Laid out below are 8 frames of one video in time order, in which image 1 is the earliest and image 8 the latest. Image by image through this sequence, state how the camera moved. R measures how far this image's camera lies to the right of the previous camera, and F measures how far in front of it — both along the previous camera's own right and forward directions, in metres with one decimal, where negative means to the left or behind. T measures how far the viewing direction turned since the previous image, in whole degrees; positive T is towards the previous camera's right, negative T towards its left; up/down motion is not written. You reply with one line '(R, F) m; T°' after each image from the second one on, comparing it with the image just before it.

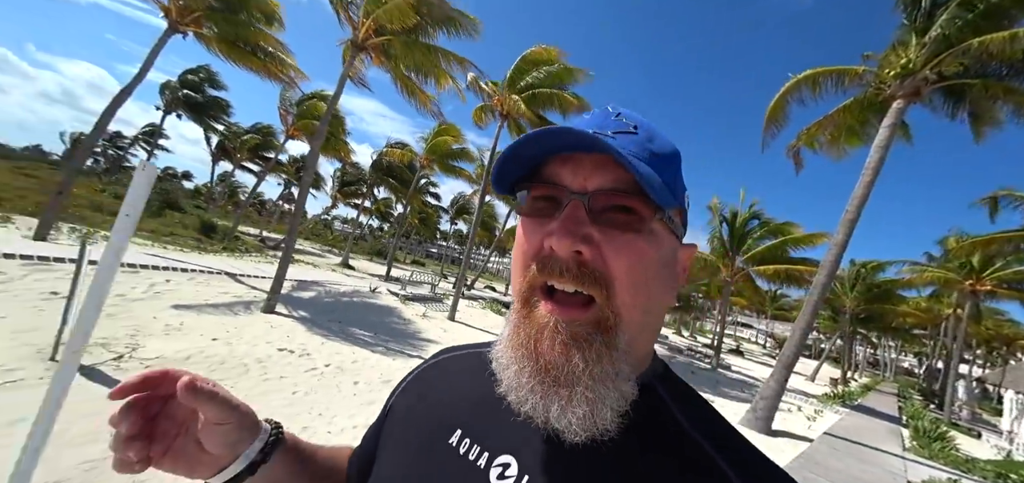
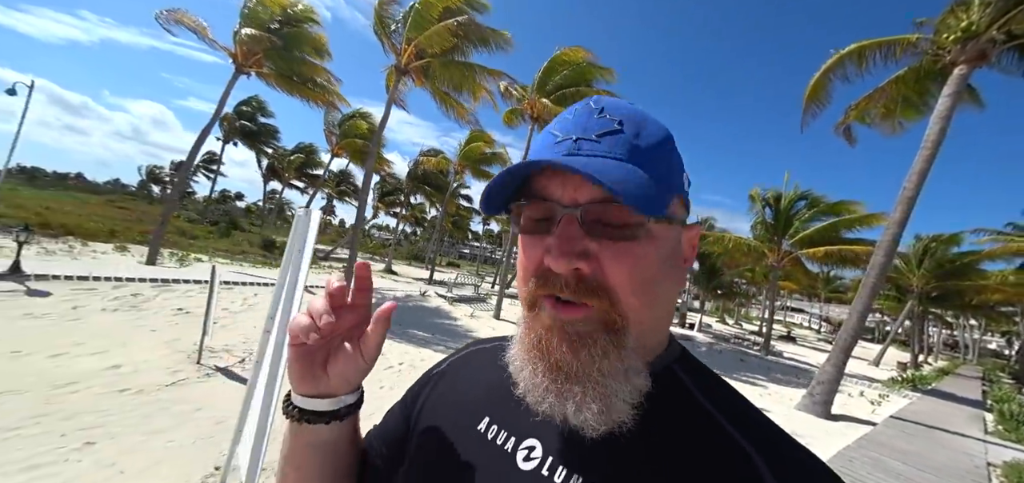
(-0.2, -0.5) m; -5°
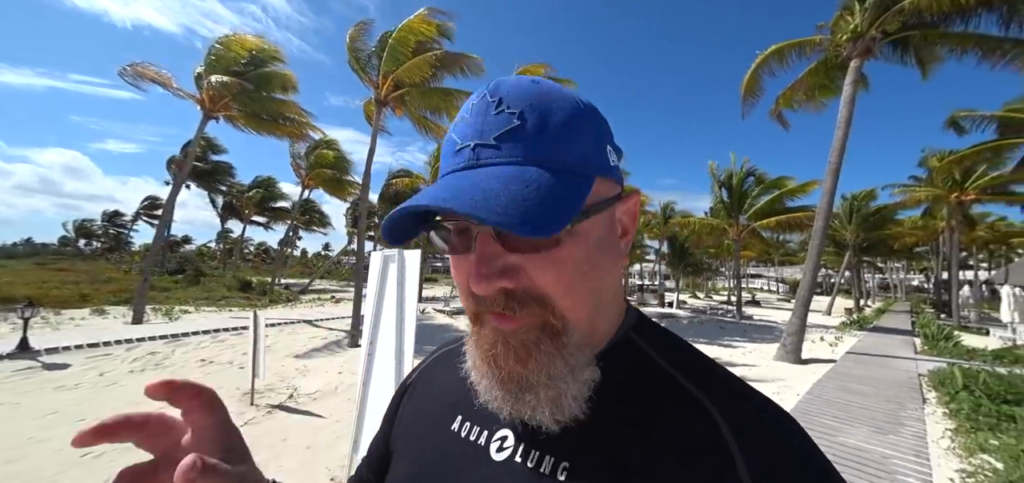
(-0.8, -0.8) m; +5°
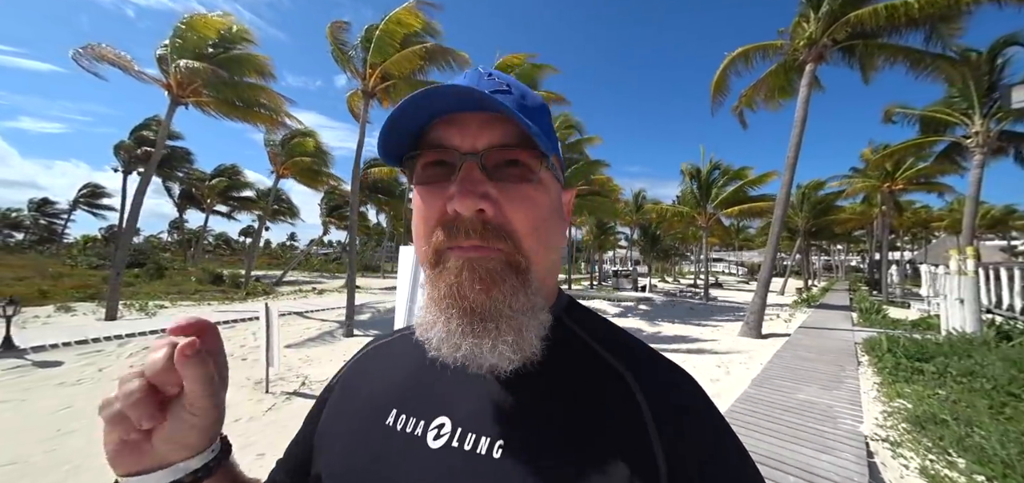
(-0.6, -0.5) m; +5°
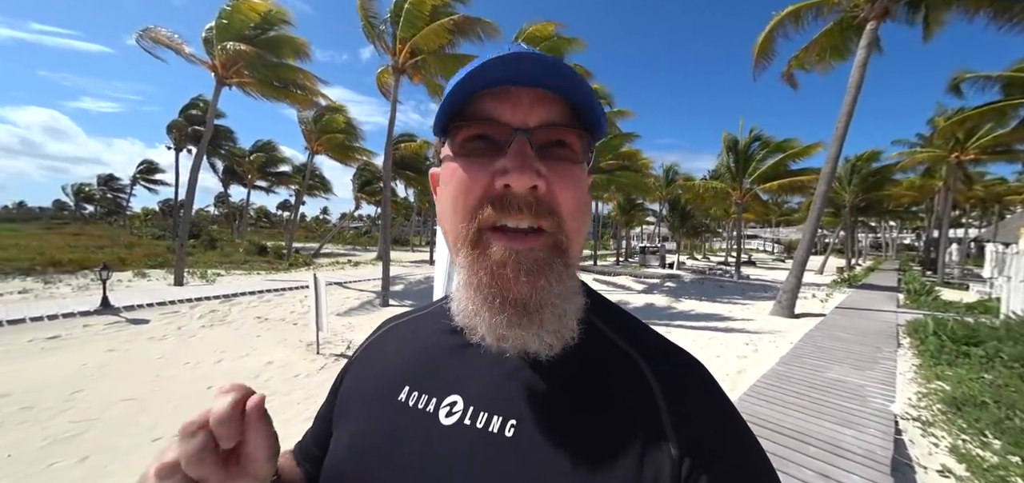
(0.0, -0.2) m; -4°
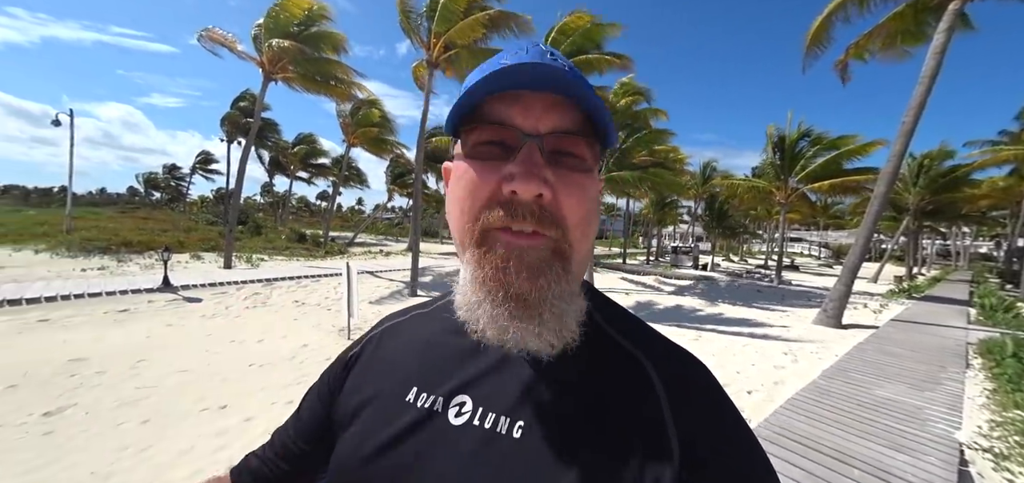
(+0.1, +0.1) m; -5°
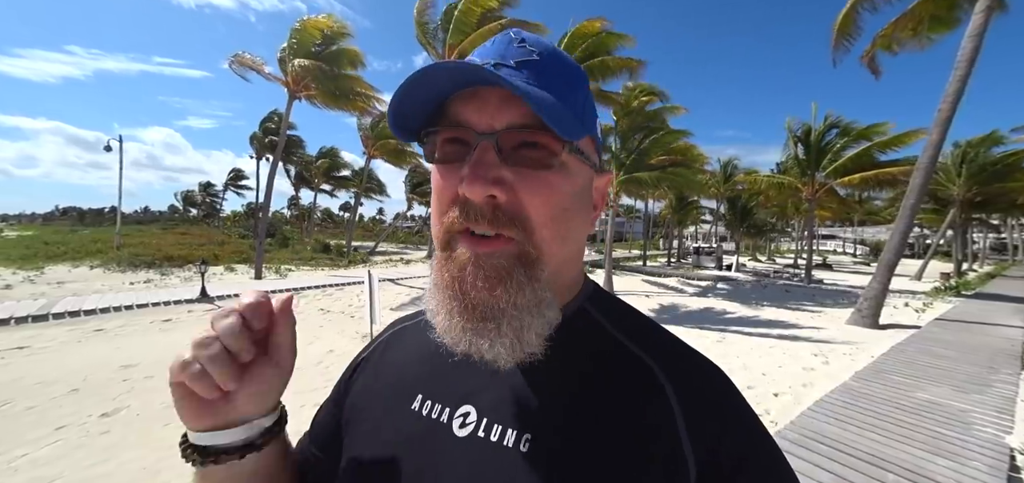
(+0.1, 0.0) m; -3°
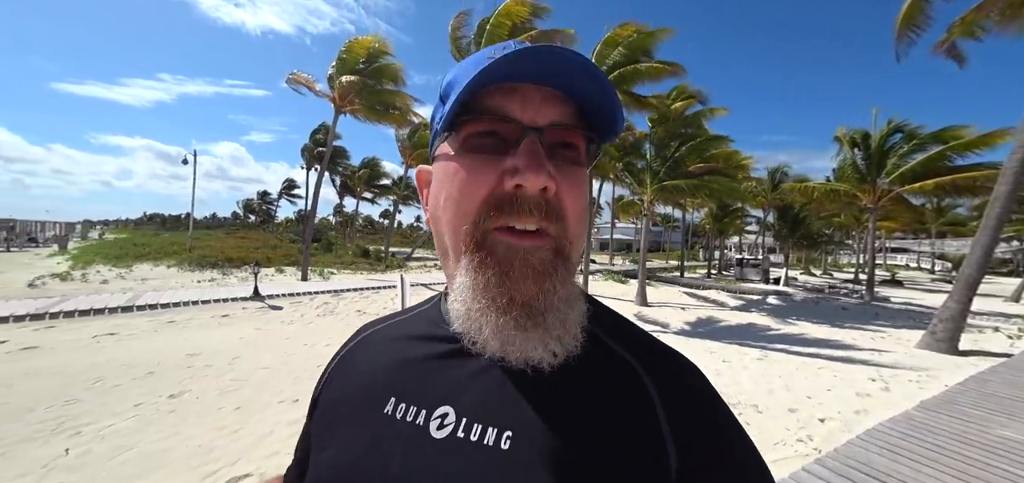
(+0.2, 0.0) m; -6°
